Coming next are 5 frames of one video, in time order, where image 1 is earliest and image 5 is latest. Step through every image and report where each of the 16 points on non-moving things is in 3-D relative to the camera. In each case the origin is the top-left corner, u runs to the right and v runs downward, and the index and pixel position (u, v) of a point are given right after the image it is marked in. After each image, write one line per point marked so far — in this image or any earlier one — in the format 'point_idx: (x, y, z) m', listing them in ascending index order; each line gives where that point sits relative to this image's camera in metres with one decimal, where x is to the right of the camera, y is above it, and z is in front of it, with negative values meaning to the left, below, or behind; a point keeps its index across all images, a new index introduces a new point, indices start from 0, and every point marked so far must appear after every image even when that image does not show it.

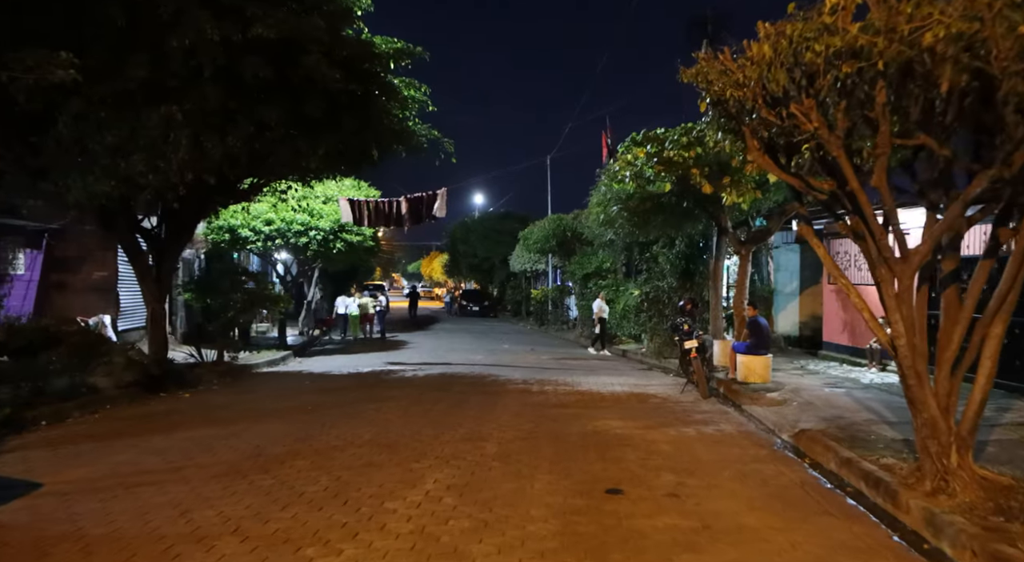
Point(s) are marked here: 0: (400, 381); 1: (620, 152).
0: (-2.0, -1.8, +13.5) m
1: (+1.8, +2.2, +12.5) m
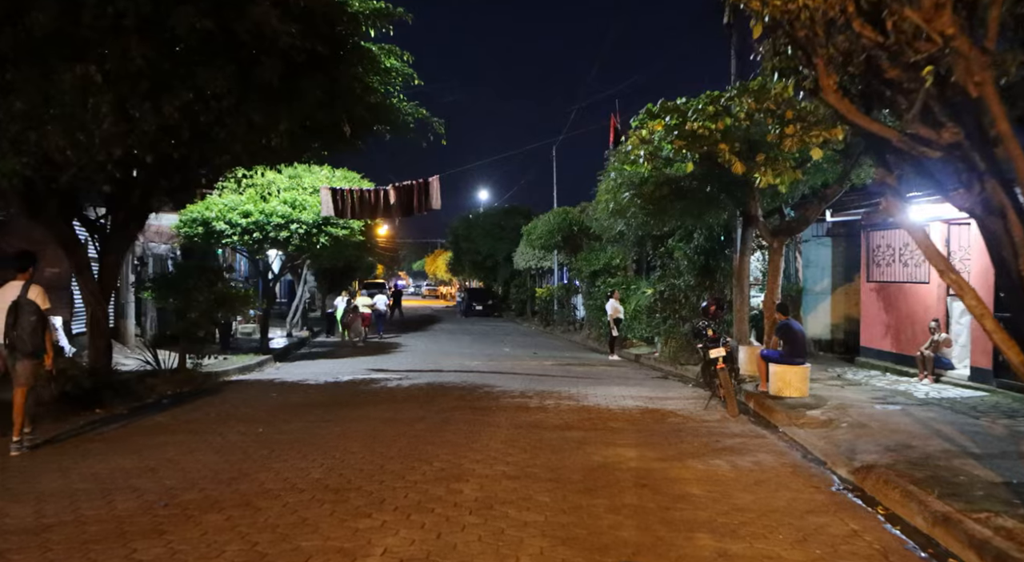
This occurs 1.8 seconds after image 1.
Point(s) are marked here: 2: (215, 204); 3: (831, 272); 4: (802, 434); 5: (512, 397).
0: (-2.1, -1.8, +11.8) m
1: (+1.7, +2.2, +10.7) m
2: (-7.2, +1.8, +18.1) m
3: (+7.3, +0.2, +17.2) m
4: (+3.4, -1.8, +8.8) m
5: (0.0, -1.8, +11.3) m
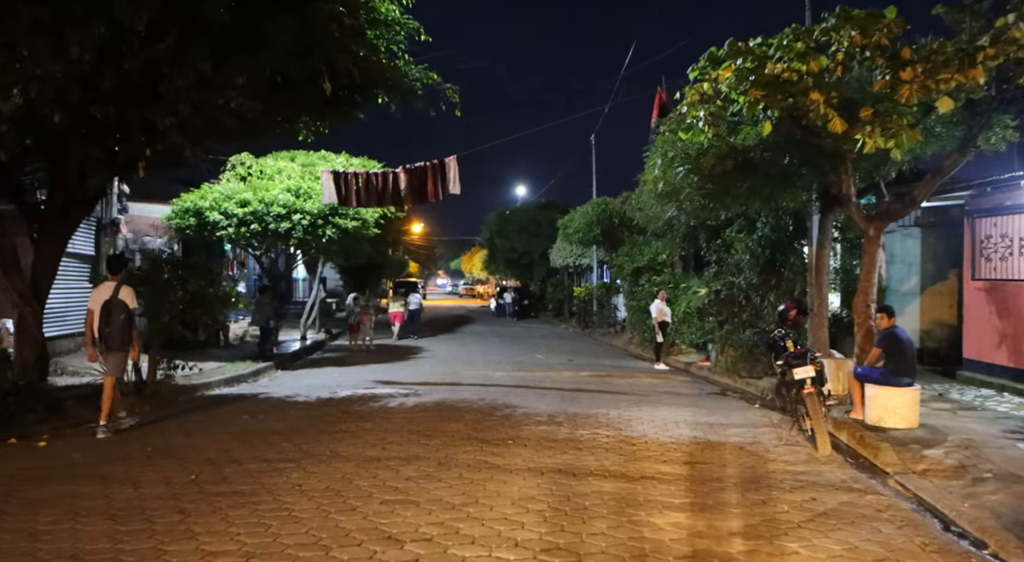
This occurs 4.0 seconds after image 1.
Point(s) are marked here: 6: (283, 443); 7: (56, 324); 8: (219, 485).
0: (-1.8, -1.7, +9.6) m
1: (+2.0, +2.3, +8.4) m
2: (-6.5, +1.9, +16.2) m
3: (+7.9, +0.2, +14.5) m
4: (+3.6, -1.8, +6.4) m
5: (+0.3, -1.7, +9.1) m
6: (-2.4, -1.7, +7.8) m
7: (-8.1, -0.8, +13.3) m
8: (-2.4, -1.7, +6.1) m
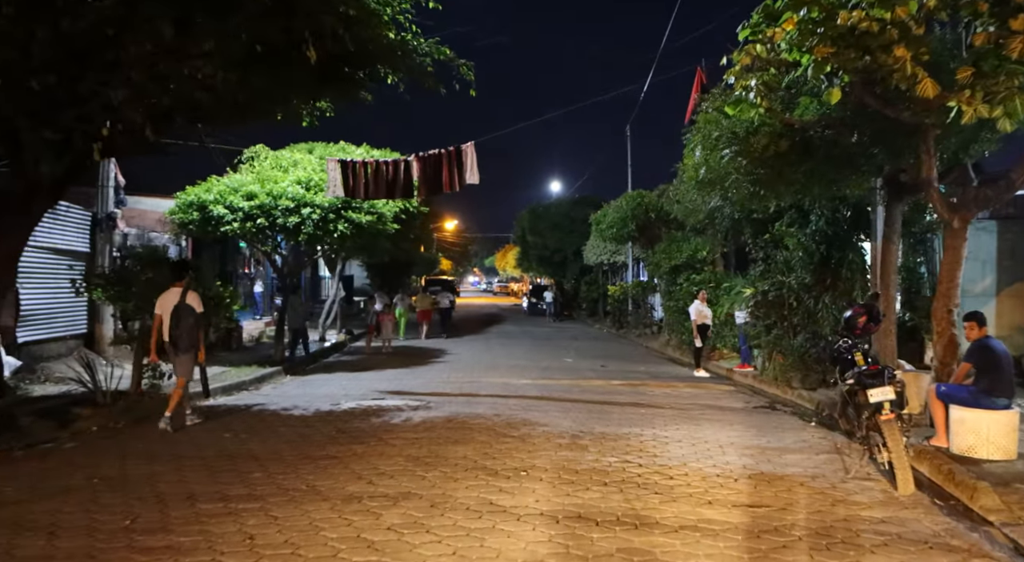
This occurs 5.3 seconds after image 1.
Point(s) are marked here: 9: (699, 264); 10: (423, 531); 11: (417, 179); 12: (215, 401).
0: (-1.6, -1.7, +8.4) m
1: (+2.1, +2.2, +7.0) m
2: (-6.0, +1.9, +15.2) m
3: (+8.3, +0.2, +12.8) m
4: (+3.6, -1.8, +4.9) m
5: (+0.5, -1.7, +7.8) m
6: (-2.3, -1.7, +6.6) m
7: (-7.7, -0.7, +12.4) m
8: (-2.4, -1.7, +5.0) m
9: (+4.7, +0.4, +18.7) m
10: (-0.6, -1.7, +5.1) m
11: (-1.6, +1.7, +12.4) m
12: (-4.5, -1.8, +11.4) m
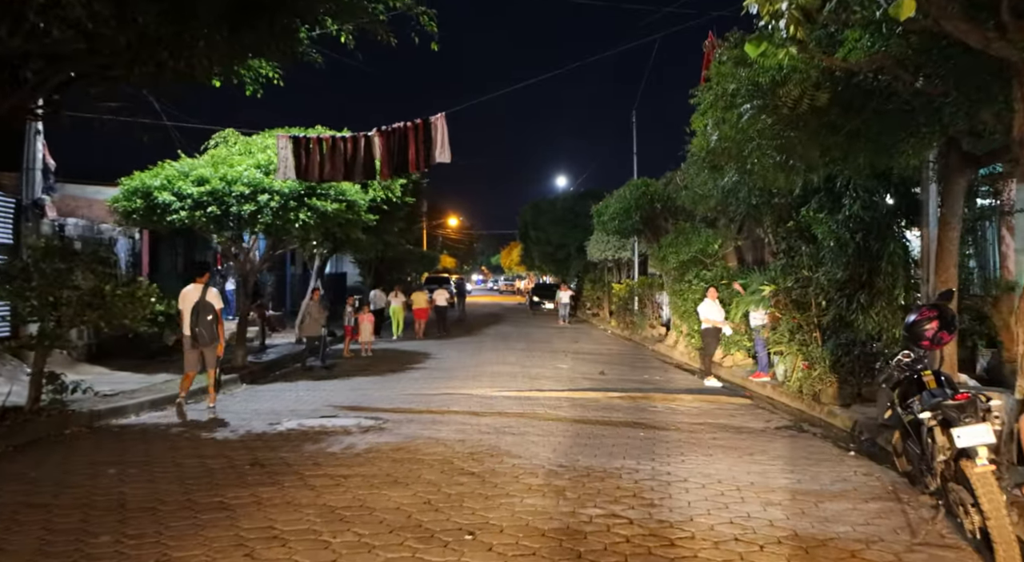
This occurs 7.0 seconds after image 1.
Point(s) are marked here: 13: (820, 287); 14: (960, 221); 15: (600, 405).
0: (-1.9, -1.7, +6.7) m
1: (+1.7, +2.3, +5.1) m
2: (-6.3, +2.0, +13.5) m
3: (+8.0, +0.3, +10.9) m
4: (+3.2, -1.7, +3.1) m
5: (+0.1, -1.7, +6.0) m
6: (-2.6, -1.6, +4.8) m
7: (-8.0, -0.7, +10.7) m
8: (-2.8, -1.6, +3.2) m
9: (+4.5, +0.5, +16.8) m
10: (-1.0, -1.6, +3.3) m
11: (-1.9, +1.7, +10.6) m
12: (-4.8, -1.8, +9.7) m
13: (+4.3, -0.1, +10.4) m
14: (+4.5, +0.6, +7.5) m
15: (+1.2, -1.7, +10.4) m
